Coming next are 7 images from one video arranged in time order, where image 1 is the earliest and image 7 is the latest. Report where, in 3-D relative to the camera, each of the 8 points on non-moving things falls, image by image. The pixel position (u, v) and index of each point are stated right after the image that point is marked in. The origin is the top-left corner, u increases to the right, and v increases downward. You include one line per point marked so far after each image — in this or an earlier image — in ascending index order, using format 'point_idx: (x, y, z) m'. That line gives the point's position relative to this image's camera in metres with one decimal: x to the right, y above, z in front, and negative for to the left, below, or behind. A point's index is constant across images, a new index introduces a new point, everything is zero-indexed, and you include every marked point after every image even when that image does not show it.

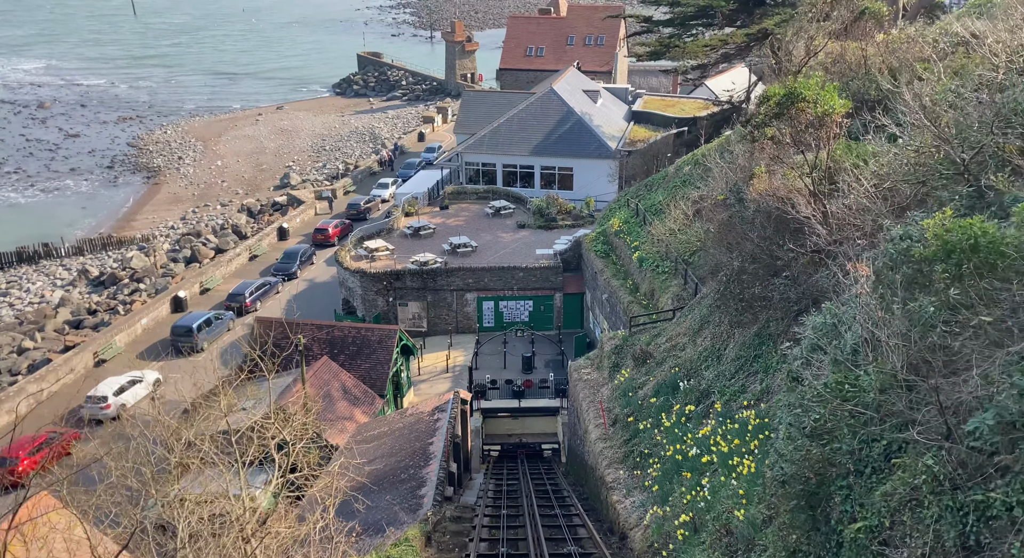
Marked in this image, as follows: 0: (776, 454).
0: (+2.8, -1.9, +10.0) m
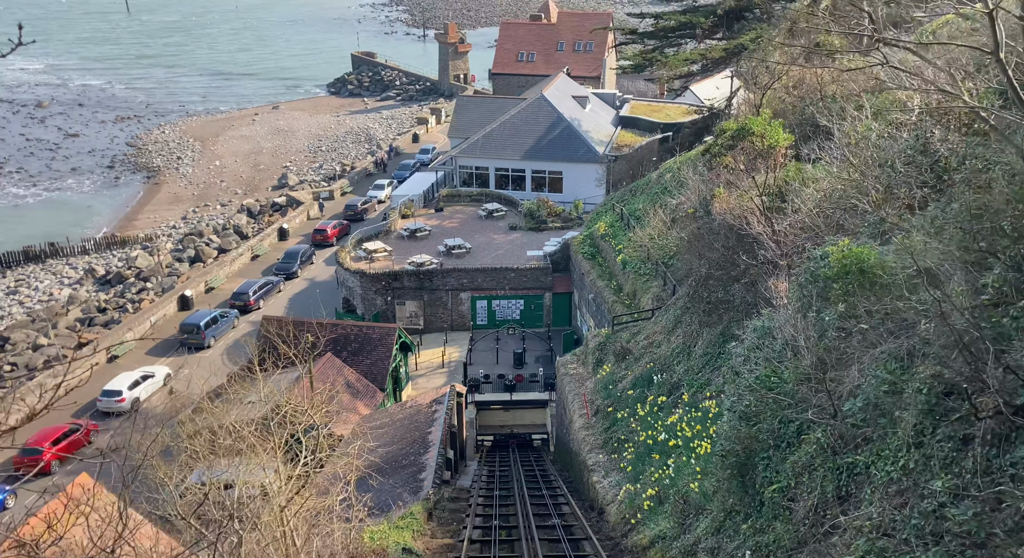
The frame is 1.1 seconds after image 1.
0: (+2.7, -2.1, +12.1) m
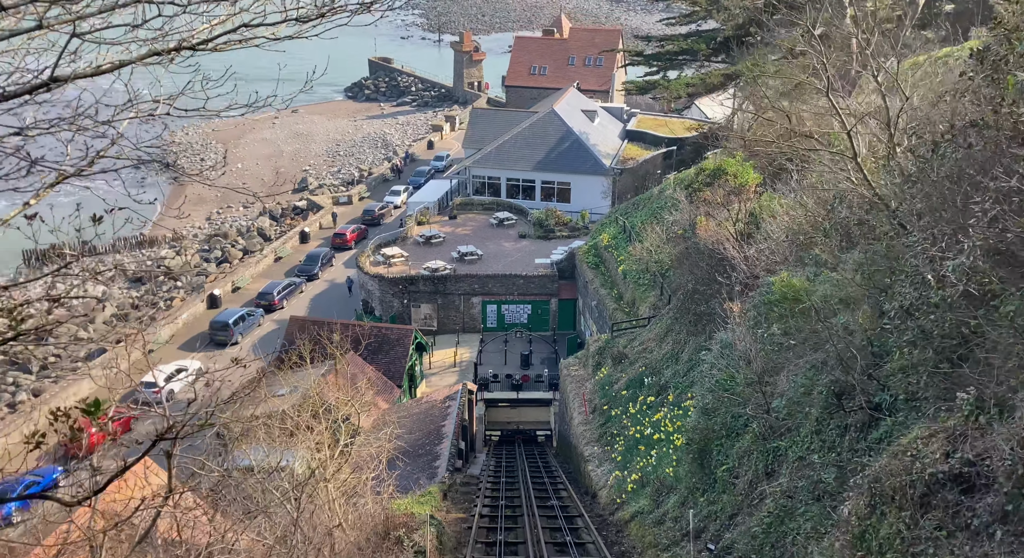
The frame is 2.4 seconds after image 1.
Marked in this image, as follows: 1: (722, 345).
0: (+2.8, -2.4, +14.7) m
1: (+3.5, -1.1, +15.4) m
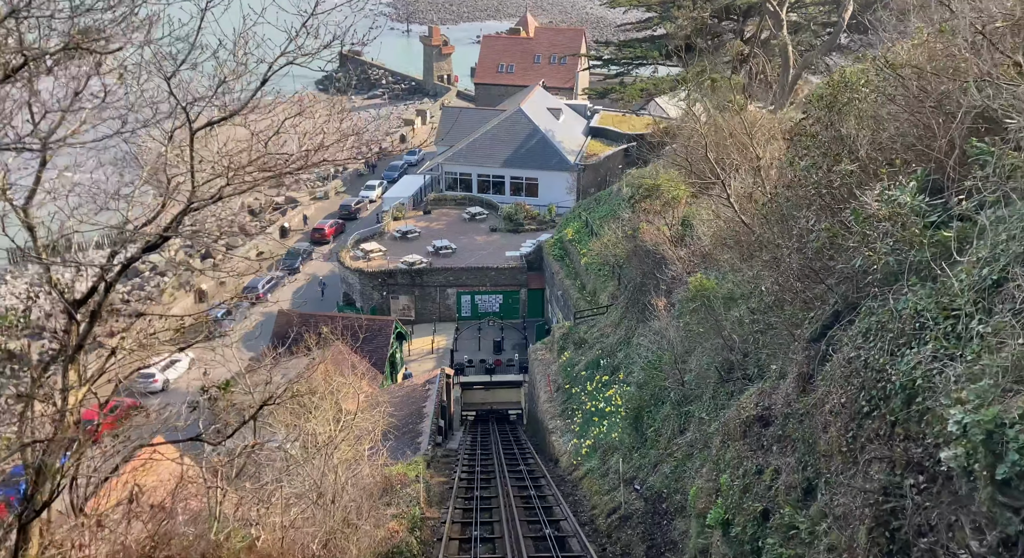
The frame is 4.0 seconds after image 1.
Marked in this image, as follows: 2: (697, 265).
0: (+2.3, -2.4, +18.0) m
1: (+2.9, -1.1, +18.7) m
2: (+3.7, +0.3, +19.2) m
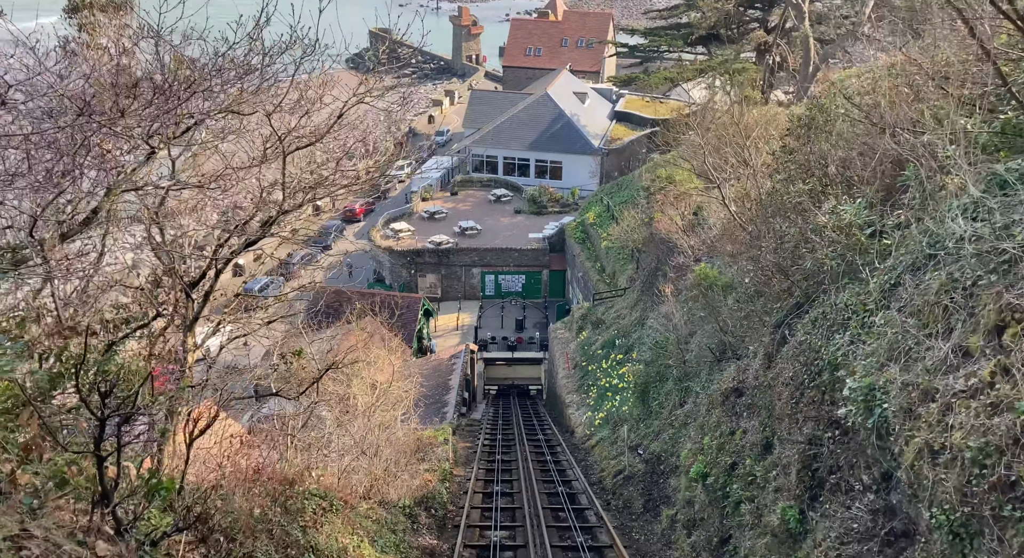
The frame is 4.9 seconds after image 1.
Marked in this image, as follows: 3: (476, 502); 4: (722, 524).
0: (+2.7, -2.1, +19.8) m
1: (+3.4, -0.8, +20.4) m
2: (+4.2, +0.6, +20.9) m
3: (-0.7, -4.0, +16.8) m
4: (+2.6, -3.1, +12.0) m
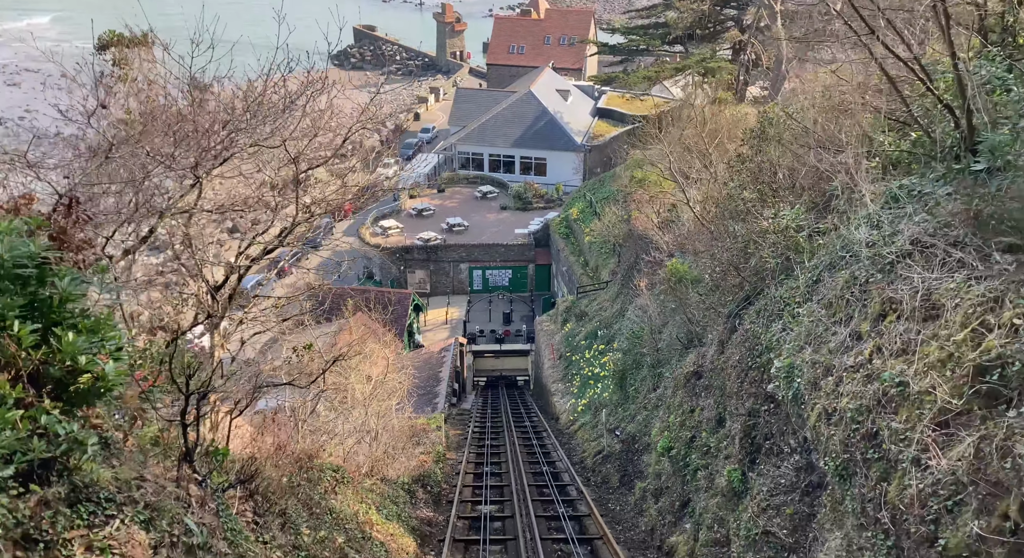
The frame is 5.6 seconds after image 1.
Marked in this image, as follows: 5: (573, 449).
0: (+2.4, -2.0, +21.2) m
1: (+3.0, -0.7, +21.8) m
2: (+3.8, +0.7, +22.2) m
3: (-0.9, -4.0, +18.1) m
4: (+2.5, -3.0, +13.4) m
5: (+1.3, -3.6, +19.9) m
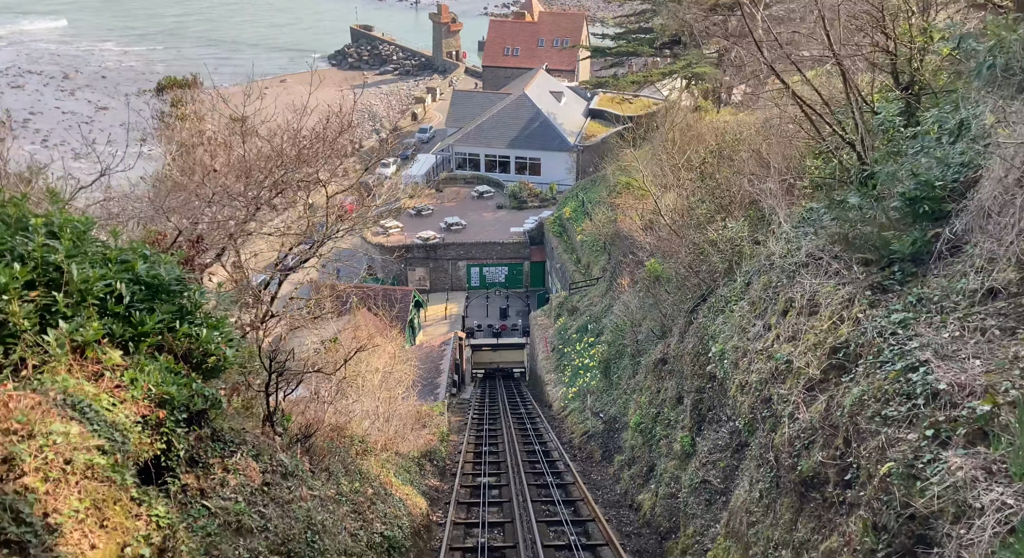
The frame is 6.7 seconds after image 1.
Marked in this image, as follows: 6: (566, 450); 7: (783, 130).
0: (+2.3, -1.9, +23.2) m
1: (+2.9, -0.6, +23.8) m
2: (+3.7, +0.8, +24.2) m
3: (-1.0, -4.0, +20.1) m
4: (+2.4, -3.0, +15.4) m
5: (+1.2, -3.6, +21.9) m
6: (+1.2, -3.7, +19.8) m
7: (+4.7, +2.5, +16.3) m
